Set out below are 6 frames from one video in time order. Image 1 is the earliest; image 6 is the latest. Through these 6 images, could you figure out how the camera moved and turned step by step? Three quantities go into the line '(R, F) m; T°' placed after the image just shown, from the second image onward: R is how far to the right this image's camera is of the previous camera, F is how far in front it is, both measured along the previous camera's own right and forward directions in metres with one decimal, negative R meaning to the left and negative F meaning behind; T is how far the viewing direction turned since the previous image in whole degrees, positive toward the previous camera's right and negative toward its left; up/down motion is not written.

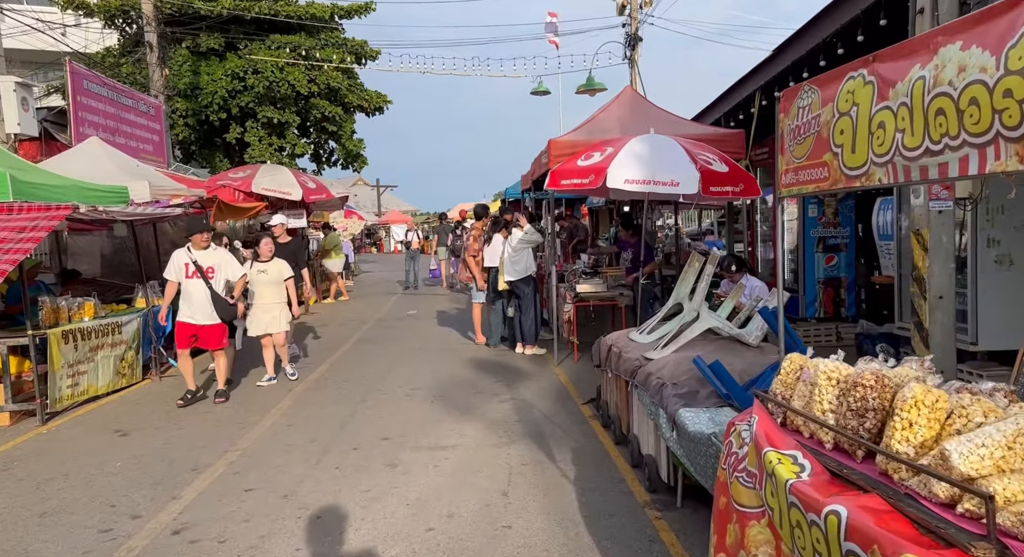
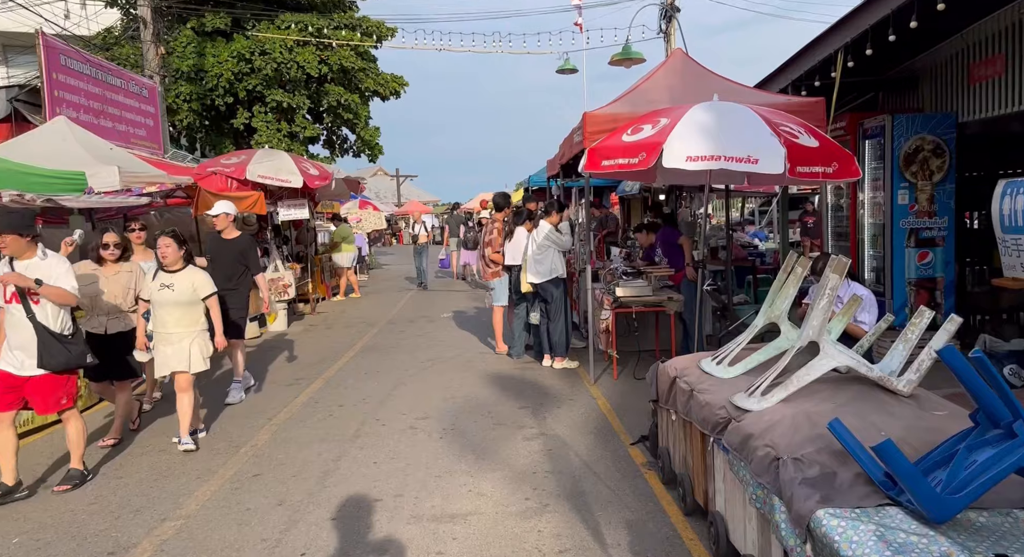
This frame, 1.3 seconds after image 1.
(-0.1, +1.4) m; -2°
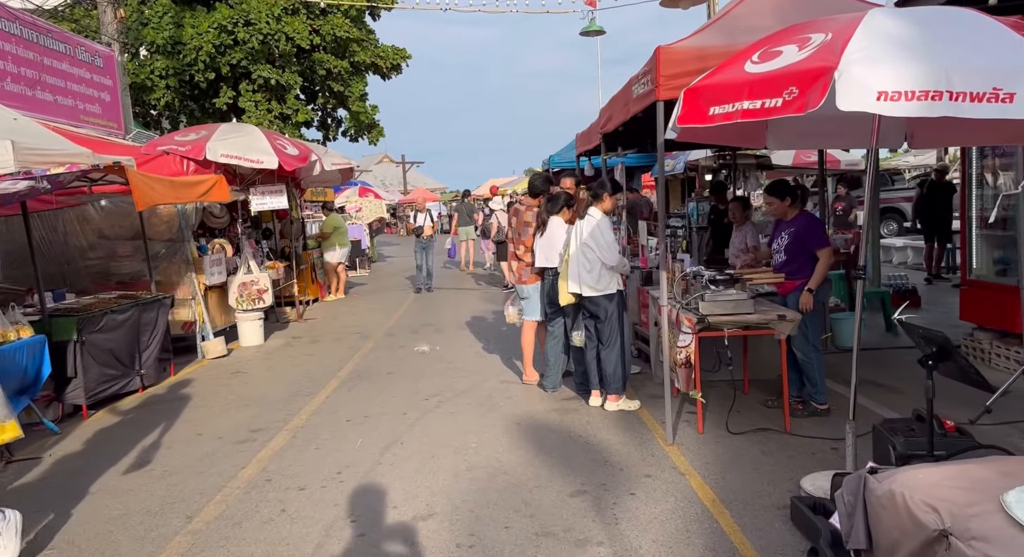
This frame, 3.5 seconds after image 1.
(-0.2, +2.2) m; -1°
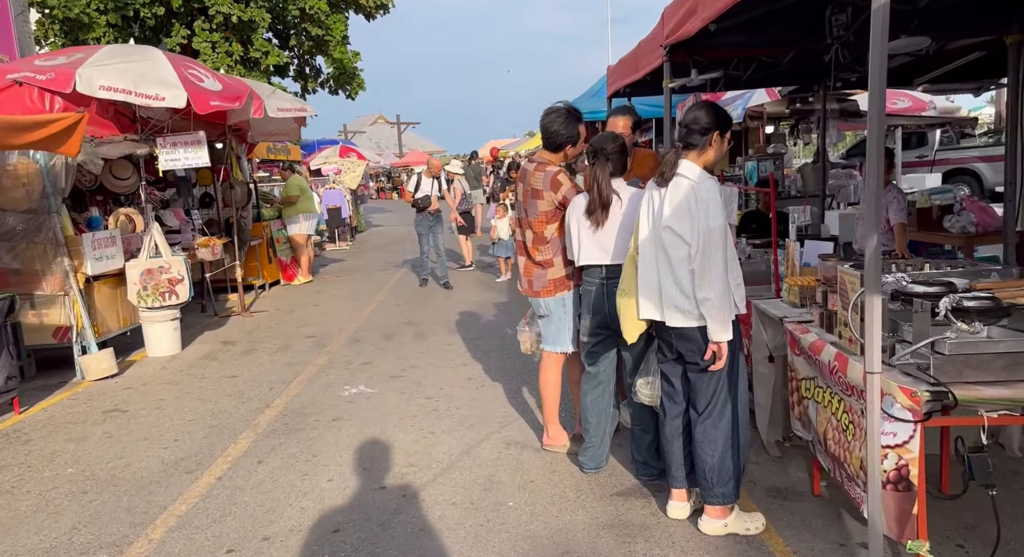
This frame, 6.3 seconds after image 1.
(-0.1, +2.7) m; 0°
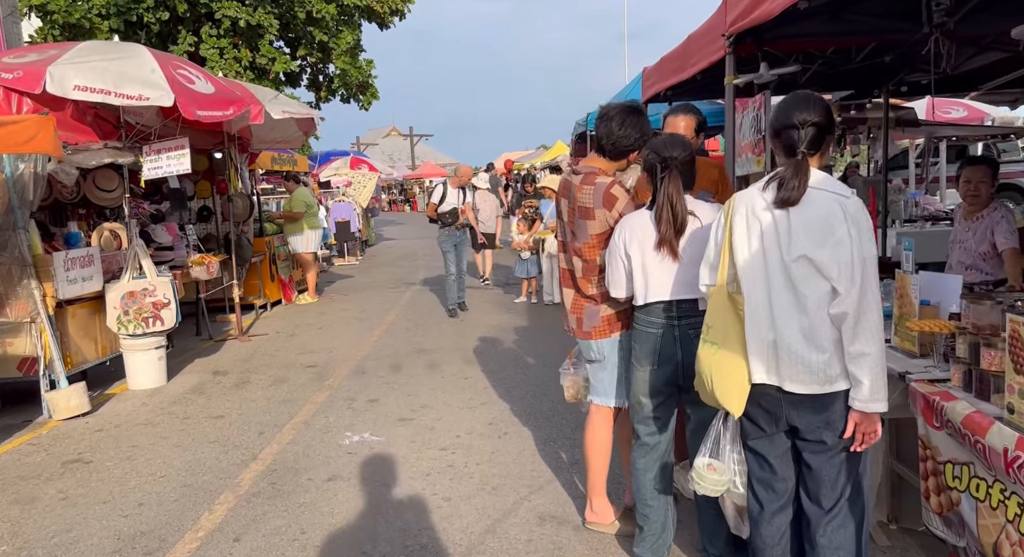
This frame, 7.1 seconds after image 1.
(-0.1, +0.8) m; -1°
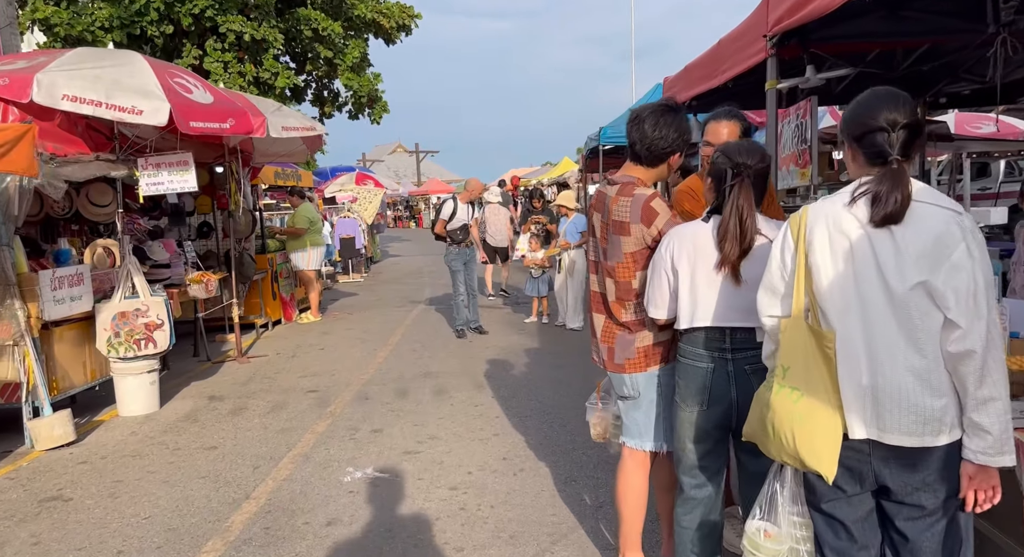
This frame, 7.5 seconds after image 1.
(-0.1, +0.4) m; 0°
